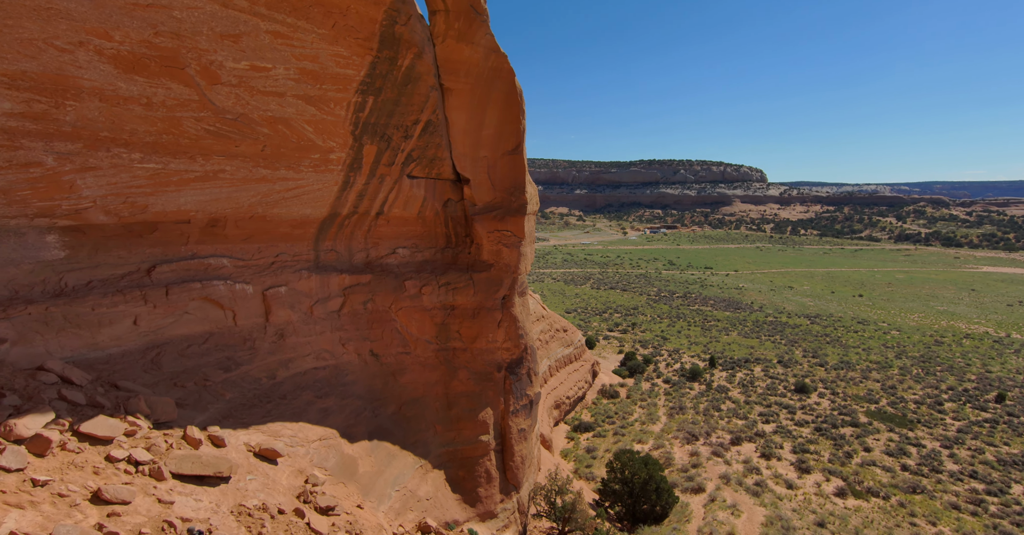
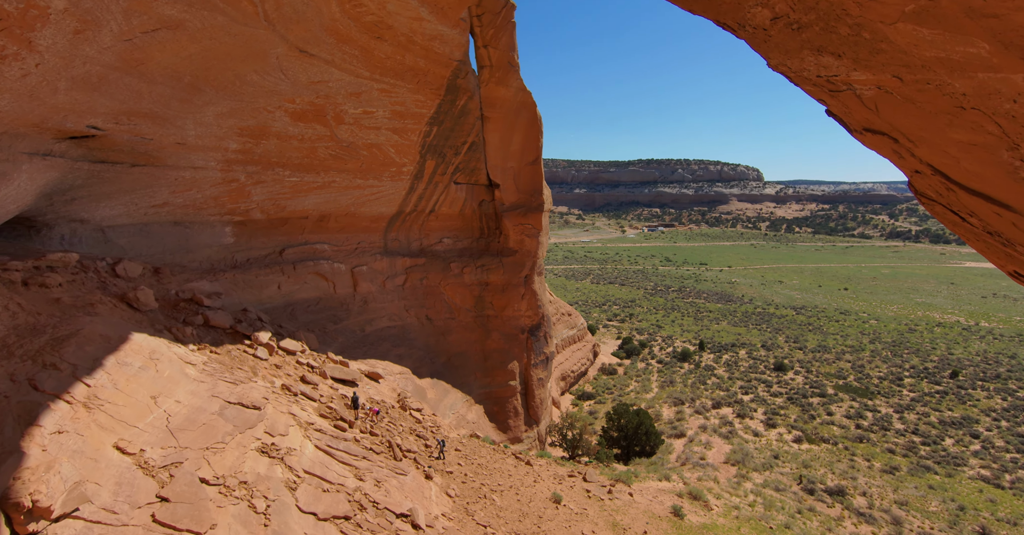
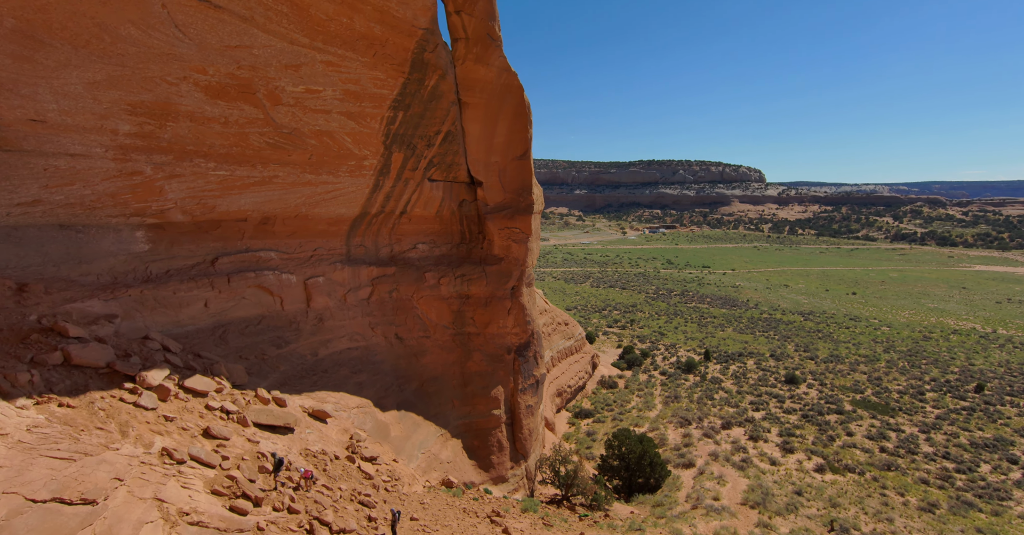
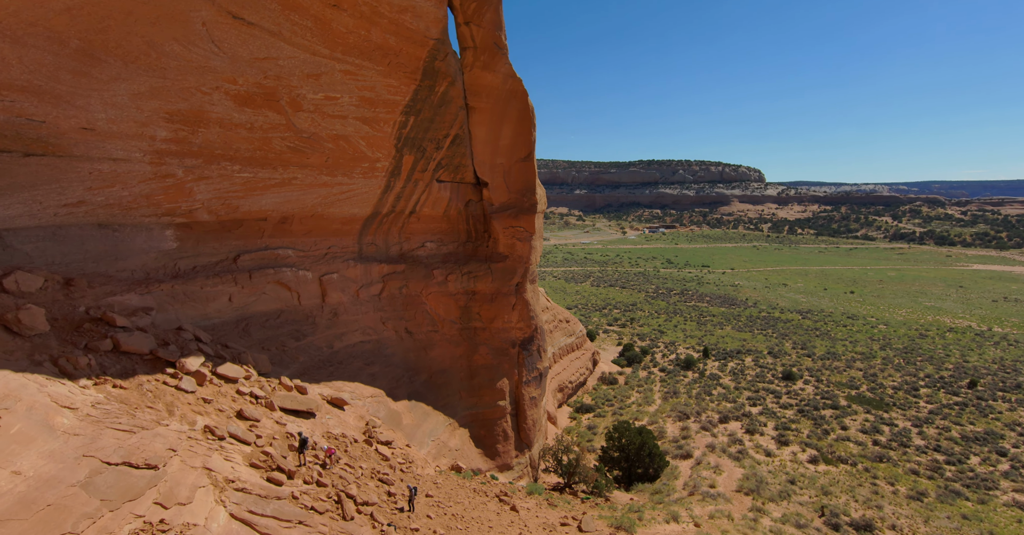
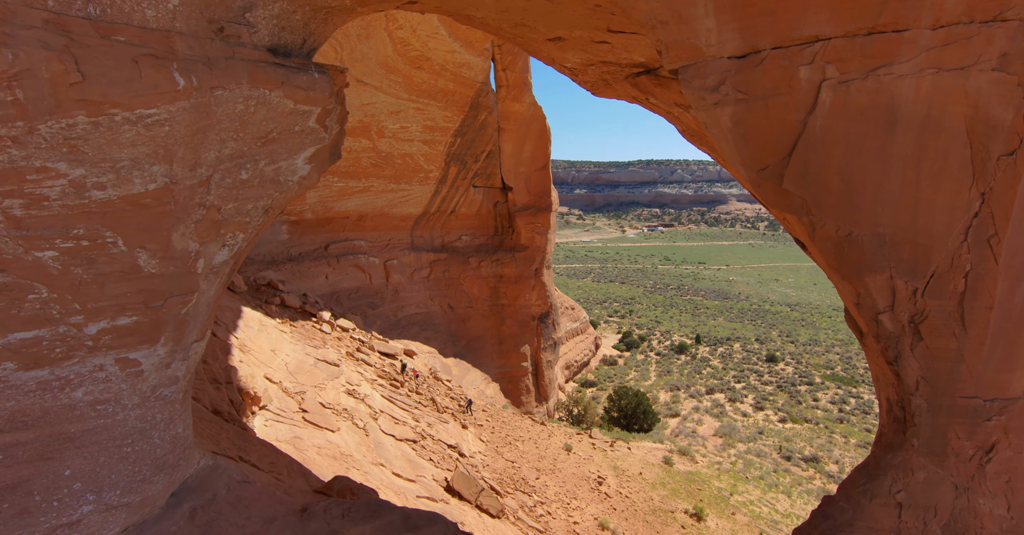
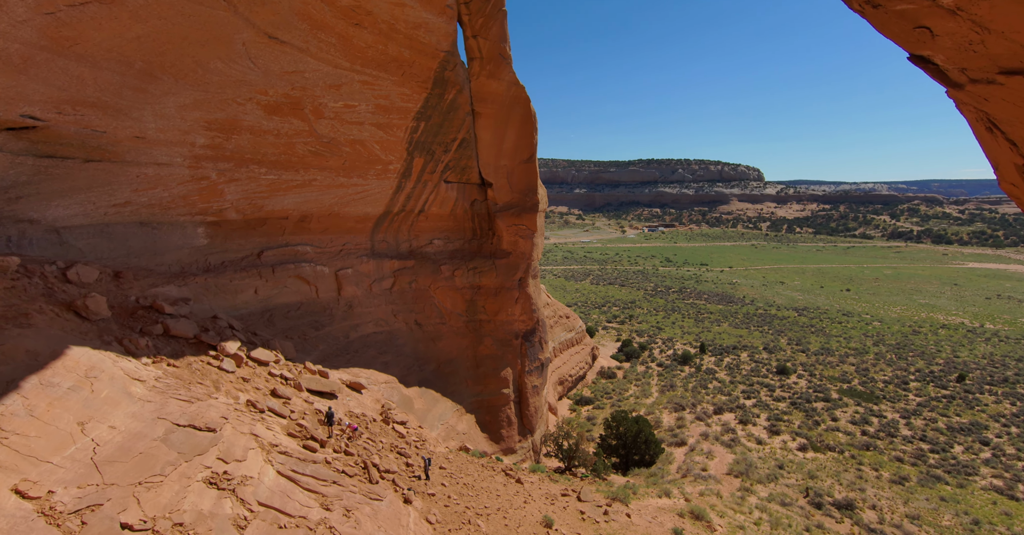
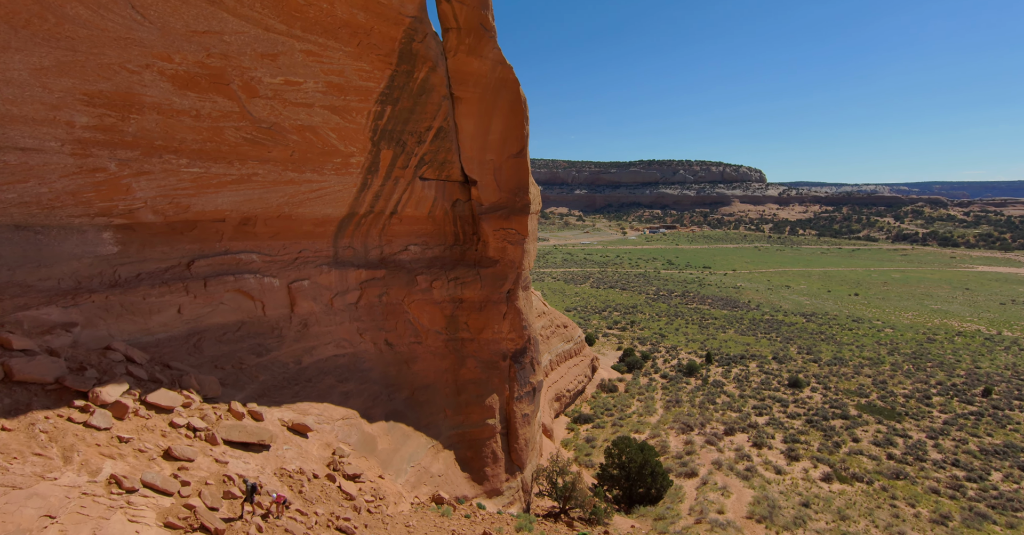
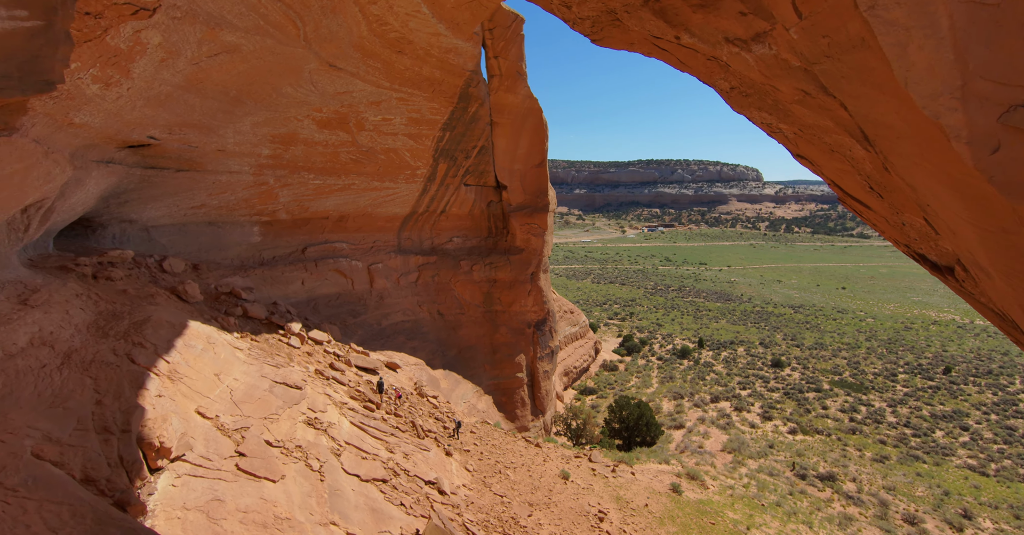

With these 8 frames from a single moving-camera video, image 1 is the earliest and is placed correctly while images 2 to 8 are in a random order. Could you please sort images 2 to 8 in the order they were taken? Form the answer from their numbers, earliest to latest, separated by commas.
7, 3, 4, 6, 2, 8, 5
